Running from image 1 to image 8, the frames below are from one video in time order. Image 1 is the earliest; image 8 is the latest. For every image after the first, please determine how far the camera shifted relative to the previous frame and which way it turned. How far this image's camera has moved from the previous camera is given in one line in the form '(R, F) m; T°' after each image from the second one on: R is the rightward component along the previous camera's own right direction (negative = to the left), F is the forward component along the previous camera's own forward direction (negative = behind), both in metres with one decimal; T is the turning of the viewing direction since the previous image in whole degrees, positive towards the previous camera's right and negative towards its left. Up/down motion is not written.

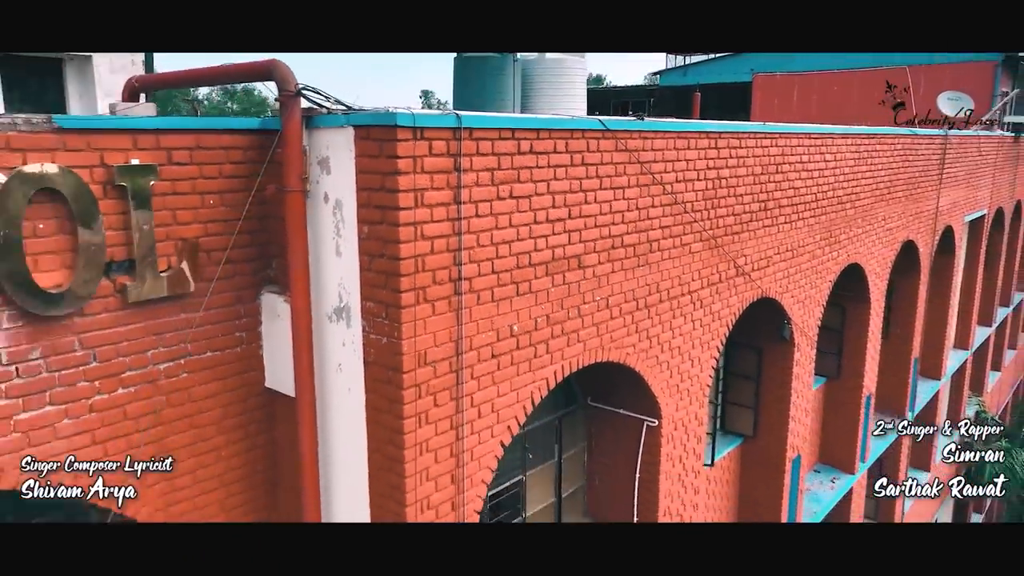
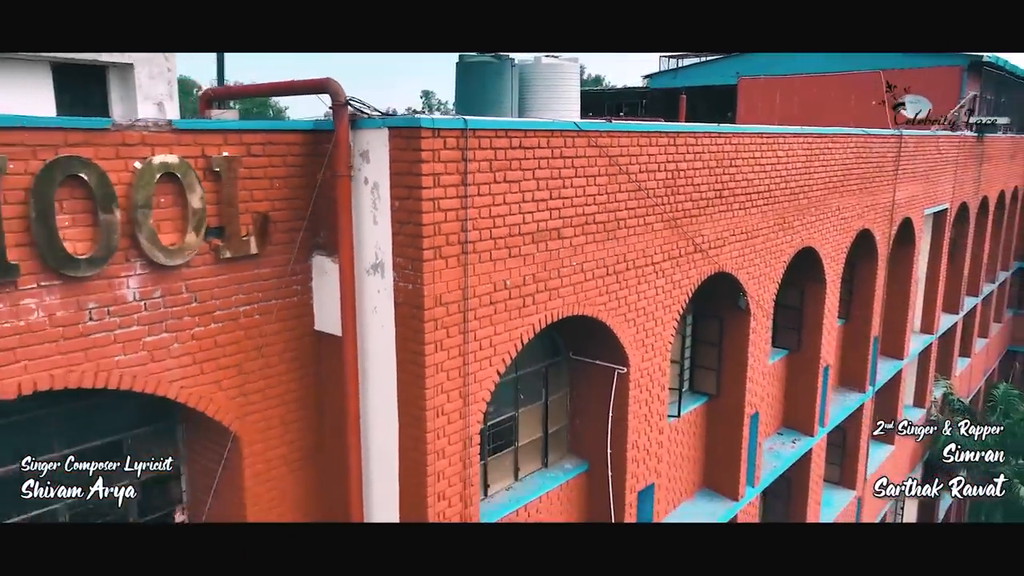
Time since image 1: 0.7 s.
(0.0, -1.1) m; 0°
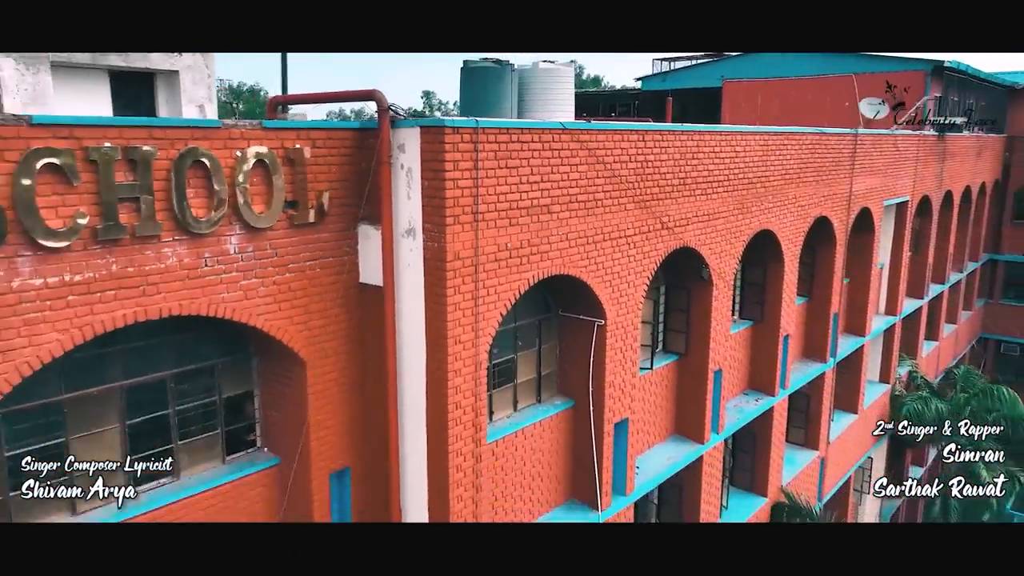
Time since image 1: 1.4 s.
(0.0, -1.4) m; 0°
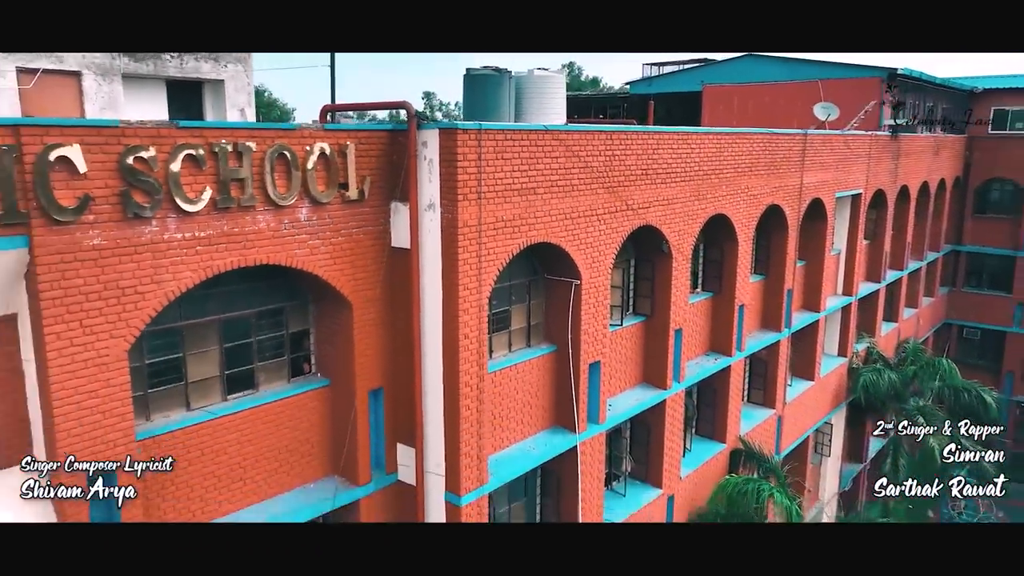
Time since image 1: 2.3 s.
(0.0, -2.0) m; 0°
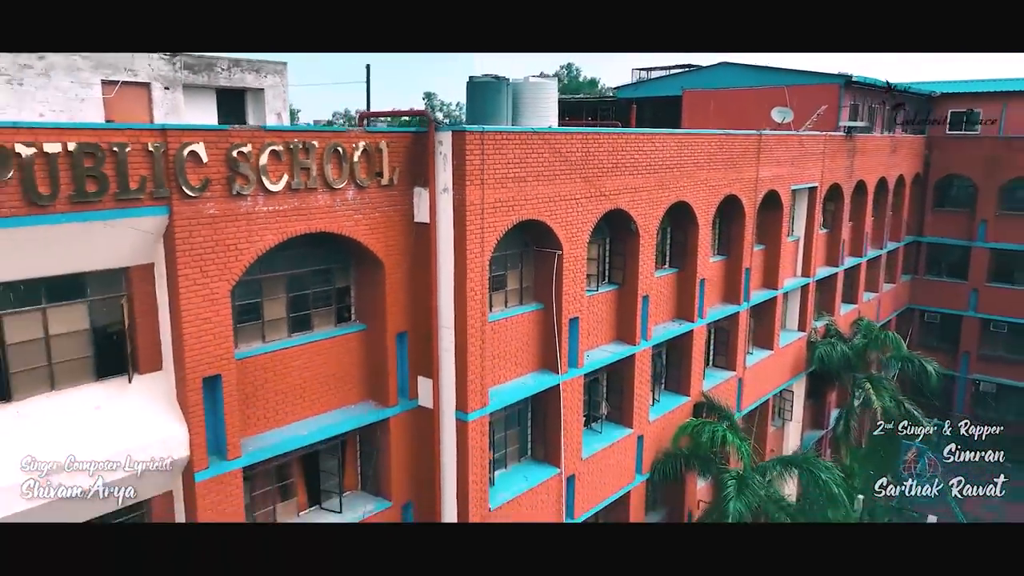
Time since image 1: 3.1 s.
(0.0, -2.4) m; 0°
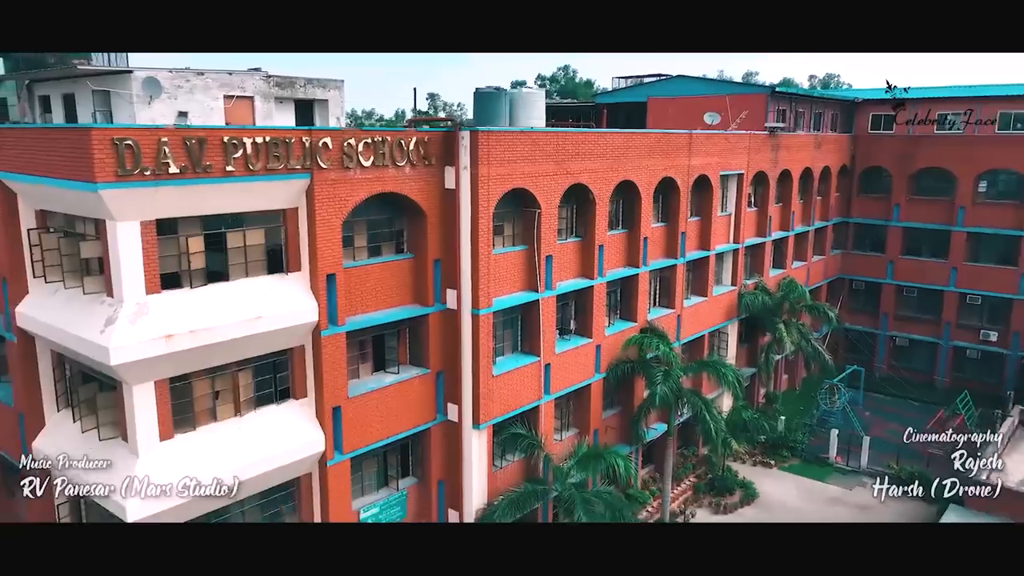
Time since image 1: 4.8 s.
(+0.1, -6.1) m; 0°
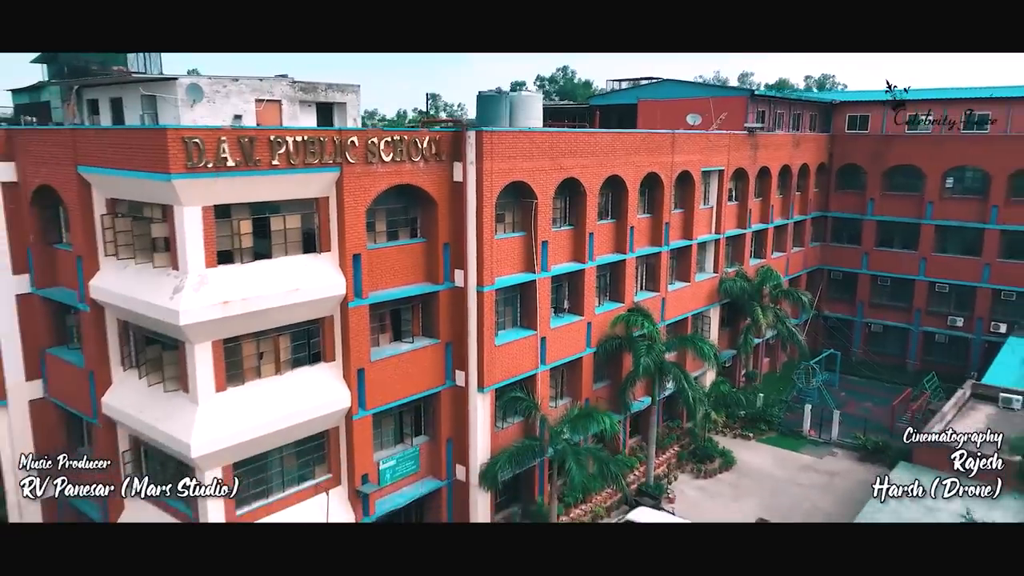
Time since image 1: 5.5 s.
(0.0, -2.4) m; 0°
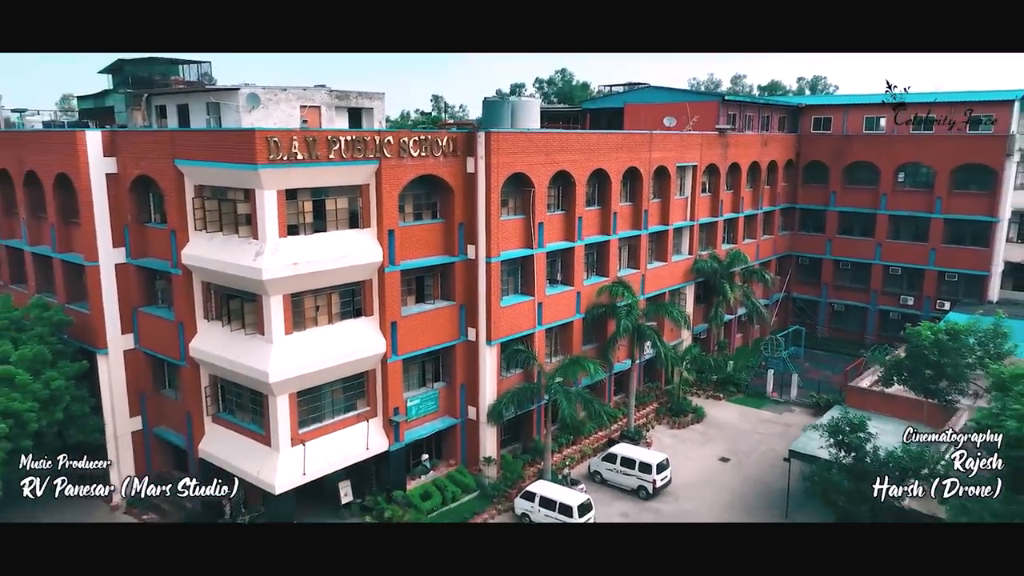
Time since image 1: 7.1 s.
(-0.1, -4.4) m; 0°
